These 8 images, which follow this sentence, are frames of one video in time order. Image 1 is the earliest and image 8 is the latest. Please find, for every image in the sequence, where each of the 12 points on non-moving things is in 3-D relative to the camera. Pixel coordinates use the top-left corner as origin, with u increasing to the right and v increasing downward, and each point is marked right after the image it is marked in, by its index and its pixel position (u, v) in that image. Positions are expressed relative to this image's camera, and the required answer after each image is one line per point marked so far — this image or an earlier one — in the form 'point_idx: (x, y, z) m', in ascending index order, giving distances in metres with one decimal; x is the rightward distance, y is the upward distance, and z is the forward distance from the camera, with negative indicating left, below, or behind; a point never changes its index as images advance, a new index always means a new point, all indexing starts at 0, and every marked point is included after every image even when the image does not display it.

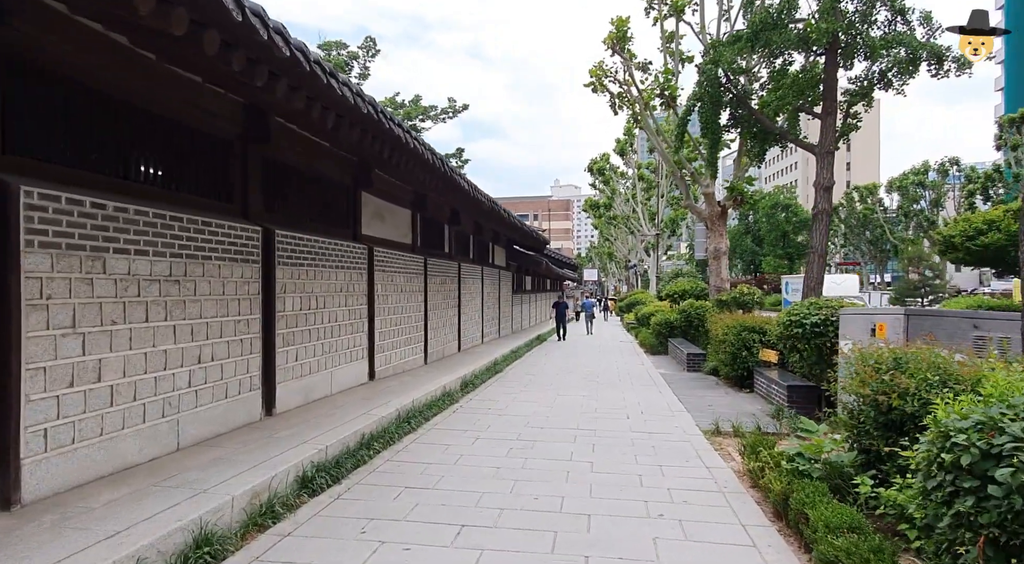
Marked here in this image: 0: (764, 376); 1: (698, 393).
0: (+3.5, -1.3, +8.8) m
1: (+2.8, -1.7, +9.7) m
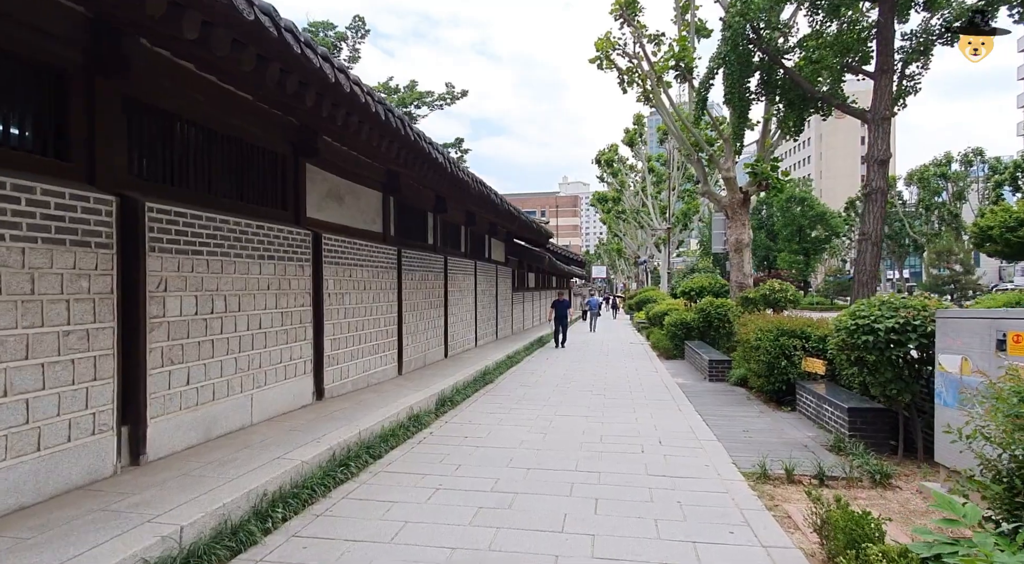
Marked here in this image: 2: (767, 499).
0: (+3.4, -1.3, +7.1) m
1: (+2.7, -1.6, +7.9) m
2: (+1.8, -1.5, +4.5) m
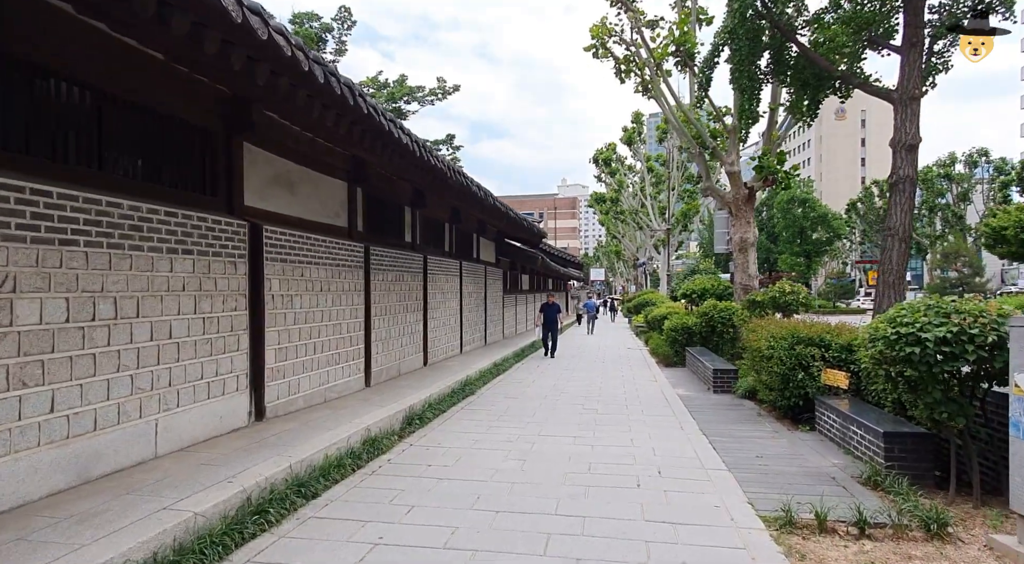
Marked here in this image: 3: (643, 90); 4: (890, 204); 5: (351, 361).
0: (+3.2, -1.3, +6.1) m
1: (+2.5, -1.6, +7.0) m
2: (+1.6, -1.5, +3.5) m
3: (+3.2, +4.7, +15.5) m
4: (+4.5, +0.9, +7.6) m
5: (-1.9, -1.0, +7.6) m
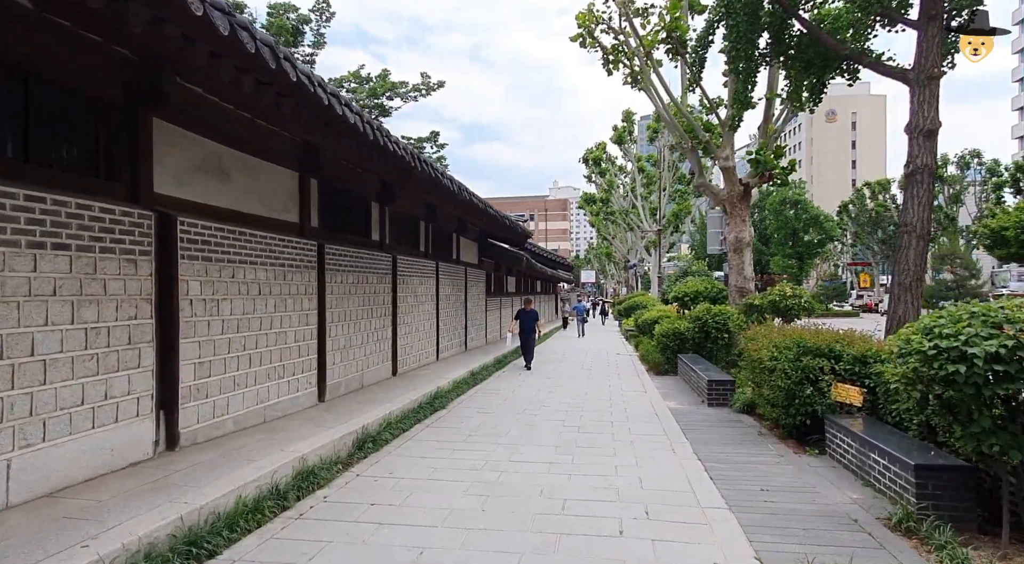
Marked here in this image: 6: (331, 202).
0: (+2.9, -1.3, +5.3) m
1: (+2.2, -1.7, +6.1) m
2: (+1.3, -1.6, +2.7) m
3: (+2.8, +4.6, +14.6) m
4: (+4.2, +0.9, +6.8) m
5: (-2.2, -1.0, +6.7) m
6: (-2.3, +1.0, +8.0) m
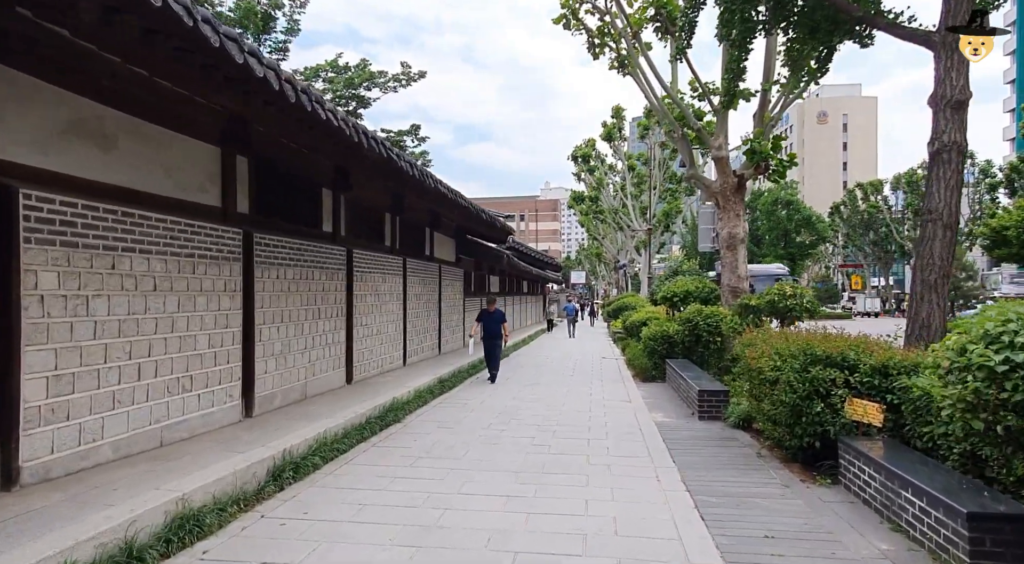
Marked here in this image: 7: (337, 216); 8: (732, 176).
0: (+2.5, -1.3, +4.3) m
1: (+1.8, -1.6, +5.1) m
2: (+1.0, -1.5, +1.7) m
3: (+2.3, +4.7, +13.7) m
4: (+3.8, +0.9, +5.8) m
5: (-2.6, -0.9, +5.6) m
6: (-2.7, +1.1, +6.9) m
7: (-2.4, +0.9, +8.7) m
8: (+4.3, +2.1, +12.3) m
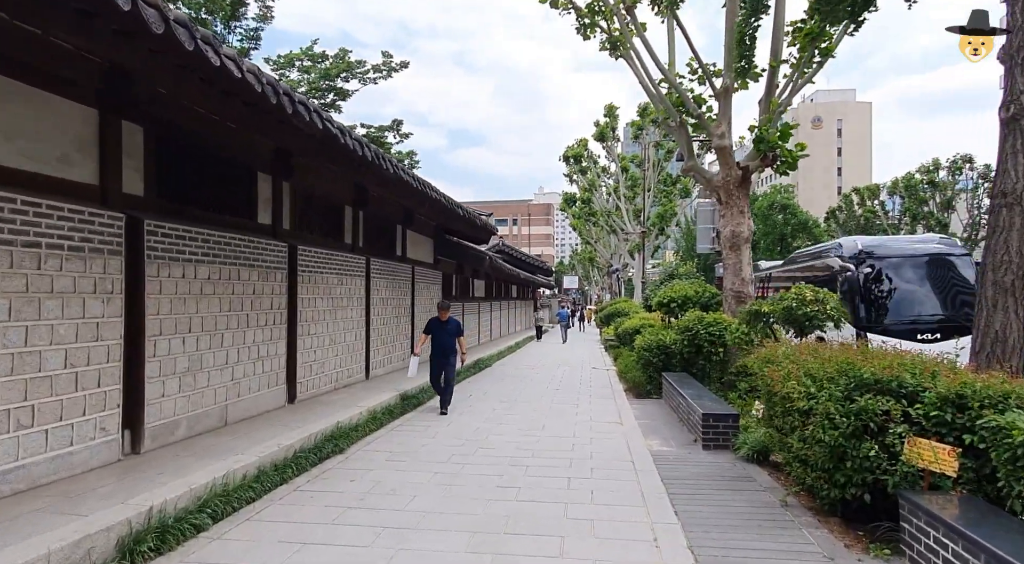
0: (+2.2, -1.3, +3.0) m
1: (+1.5, -1.6, +3.8) m
2: (+0.7, -1.5, +0.4) m
3: (+1.9, +4.6, +12.4) m
4: (+3.5, +0.9, +4.6) m
5: (-2.9, -0.9, +4.3) m
6: (-3.0, +1.1, +5.6) m
7: (-2.7, +0.9, +7.4) m
8: (+3.9, +2.0, +11.0) m
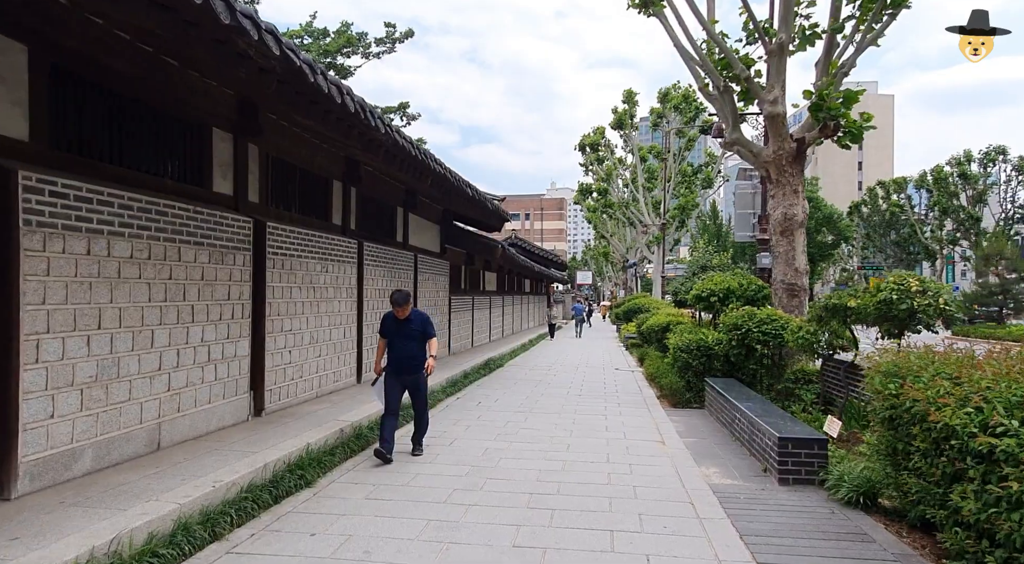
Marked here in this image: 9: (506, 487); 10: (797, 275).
0: (+2.3, -1.2, +1.5) m
1: (+1.6, -1.5, +2.3) m
2: (+0.8, -1.4, -1.1) m
3: (+2.2, +4.7, +10.9) m
4: (+3.7, +1.0, +3.0) m
5: (-2.8, -0.8, +2.9) m
6: (-2.8, +1.2, +4.2) m
7: (-2.6, +1.0, +6.0) m
8: (+4.1, +2.1, +9.5) m
9: (0.0, -1.6, +4.8) m
10: (+4.3, +0.1, +9.6) m
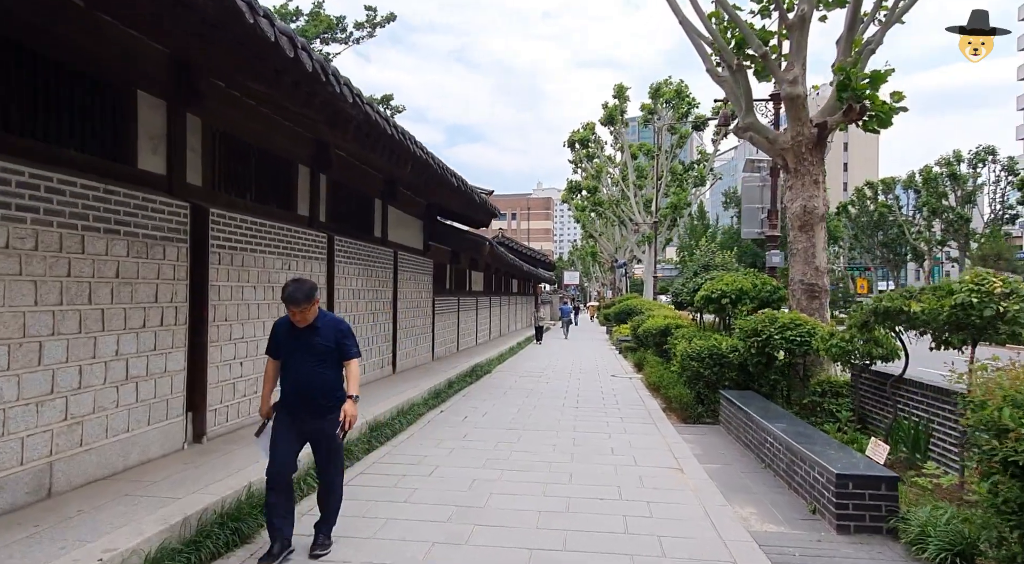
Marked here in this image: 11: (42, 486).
0: (+2.3, -1.2, +0.6) m
1: (+1.6, -1.5, +1.4) m
2: (+0.9, -1.4, -2.1) m
3: (+2.1, +4.7, +9.9) m
4: (+3.7, +1.0, +2.1) m
5: (-2.8, -0.8, +1.8) m
6: (-2.9, +1.2, +3.1) m
7: (-2.6, +1.0, +4.9) m
8: (+4.0, +2.1, +8.6) m
9: (-0.1, -1.6, +3.8) m
10: (+4.2, +0.1, +8.7) m
11: (-2.6, -1.1, +3.6) m
